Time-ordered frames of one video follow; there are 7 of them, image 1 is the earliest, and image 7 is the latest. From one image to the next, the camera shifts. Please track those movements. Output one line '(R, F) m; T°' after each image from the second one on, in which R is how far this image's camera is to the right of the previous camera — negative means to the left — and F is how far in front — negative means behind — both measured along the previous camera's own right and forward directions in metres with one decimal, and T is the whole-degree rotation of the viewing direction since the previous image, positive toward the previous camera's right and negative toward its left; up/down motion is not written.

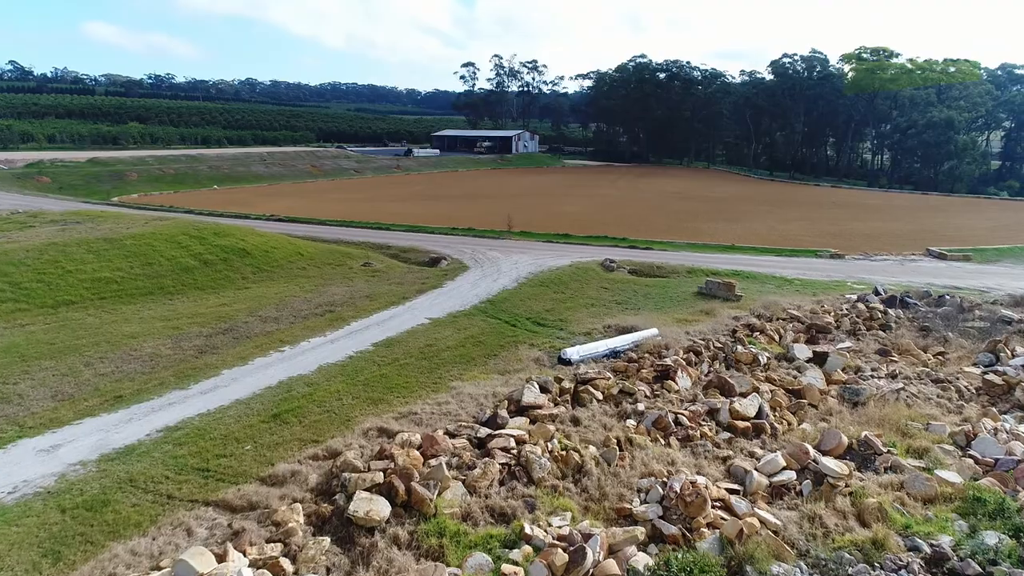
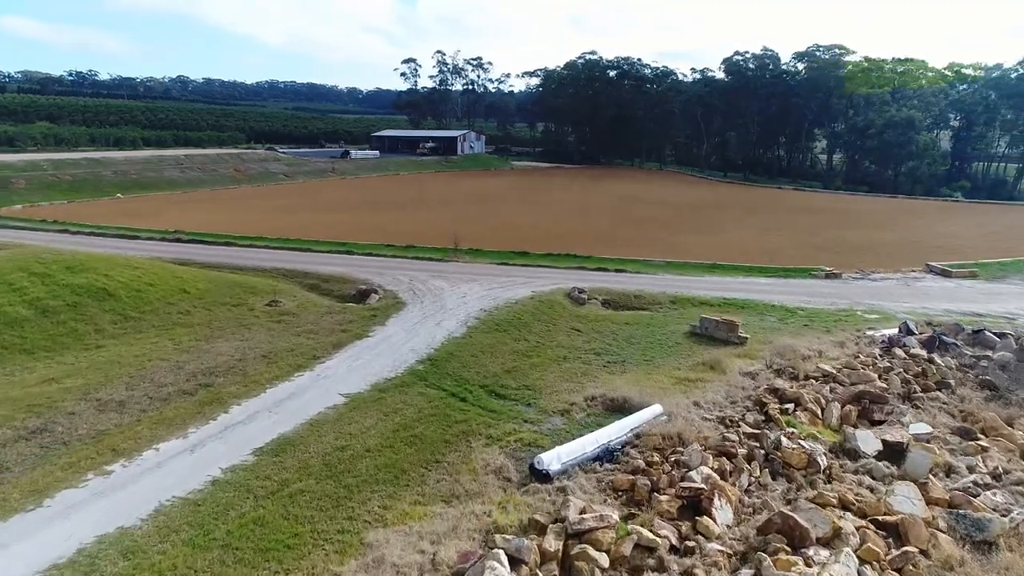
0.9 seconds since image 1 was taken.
(0.0, +3.7) m; +4°
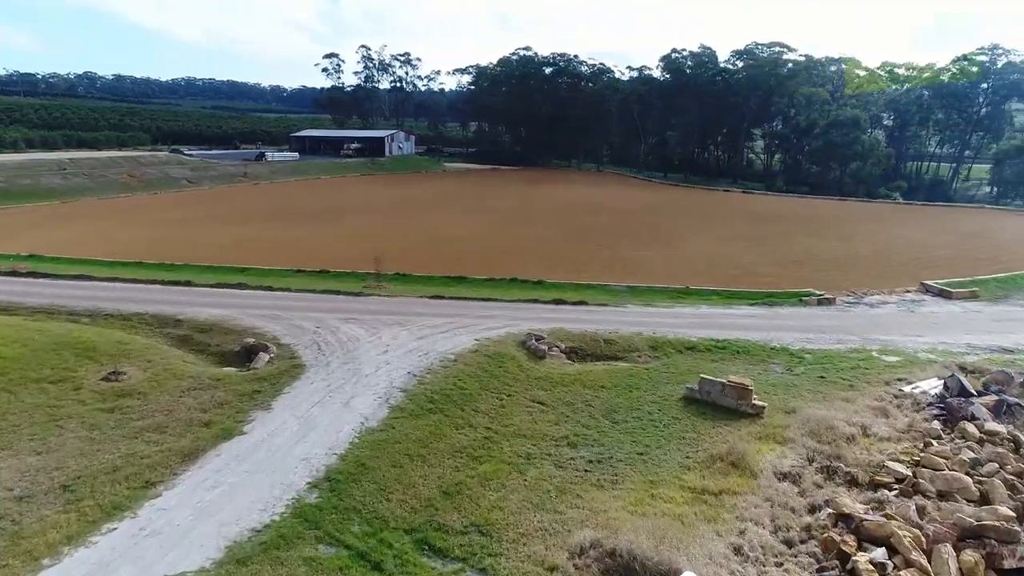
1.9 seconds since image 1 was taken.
(0.0, +3.8) m; +5°
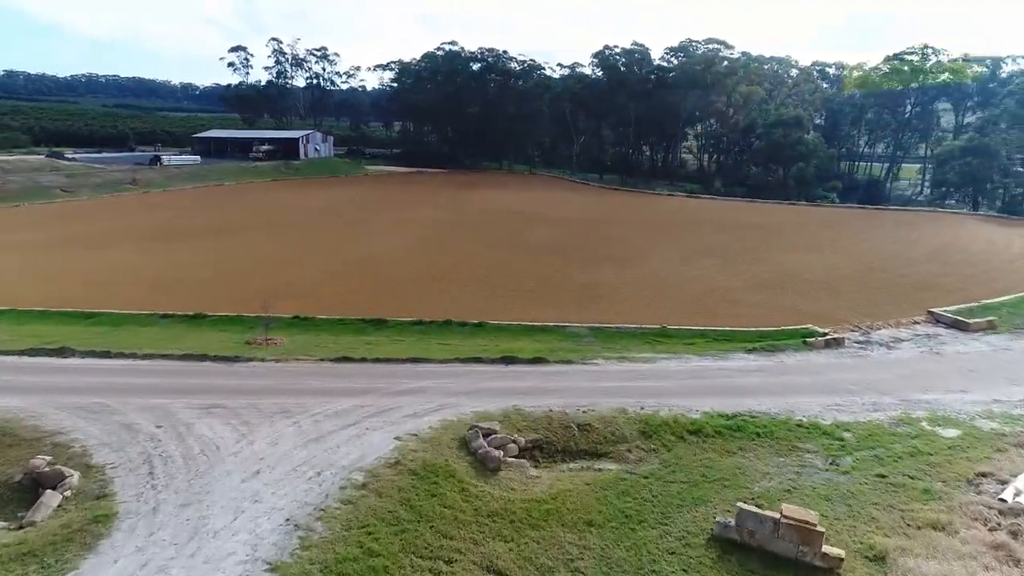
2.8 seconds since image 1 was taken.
(-0.1, +4.0) m; +6°
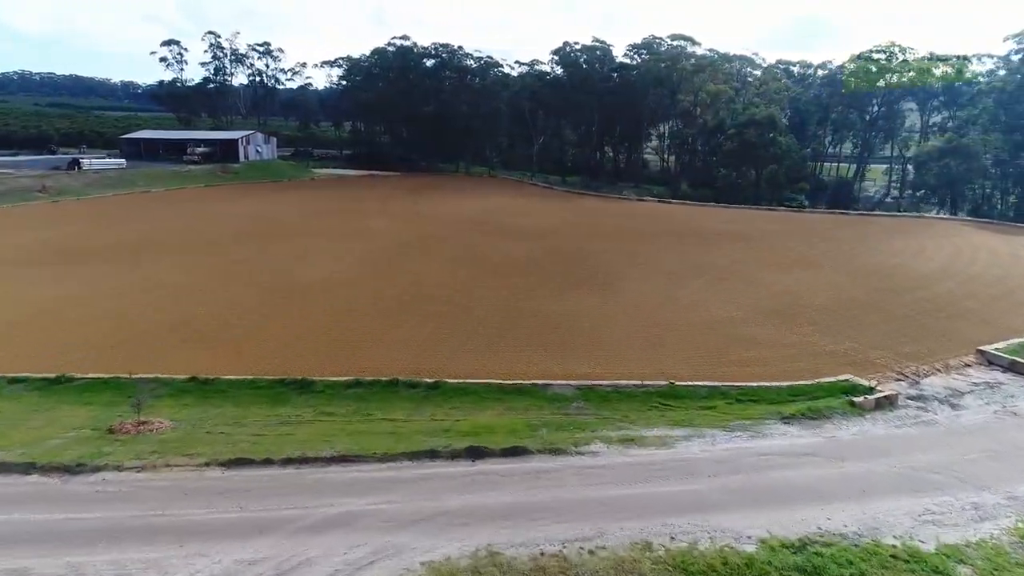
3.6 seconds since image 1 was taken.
(-0.1, +3.4) m; +3°
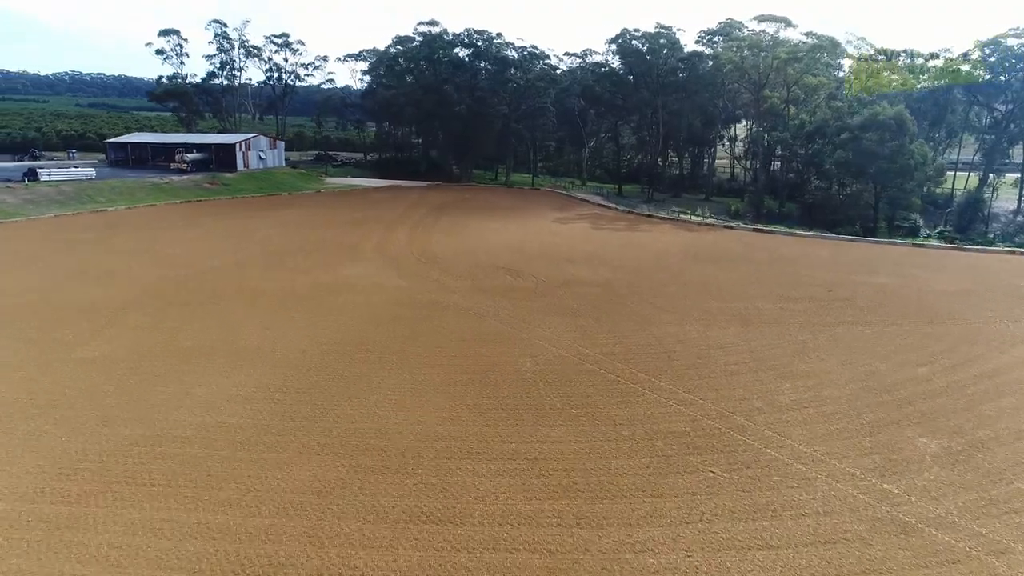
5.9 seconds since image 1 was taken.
(0.0, +9.4) m; -4°
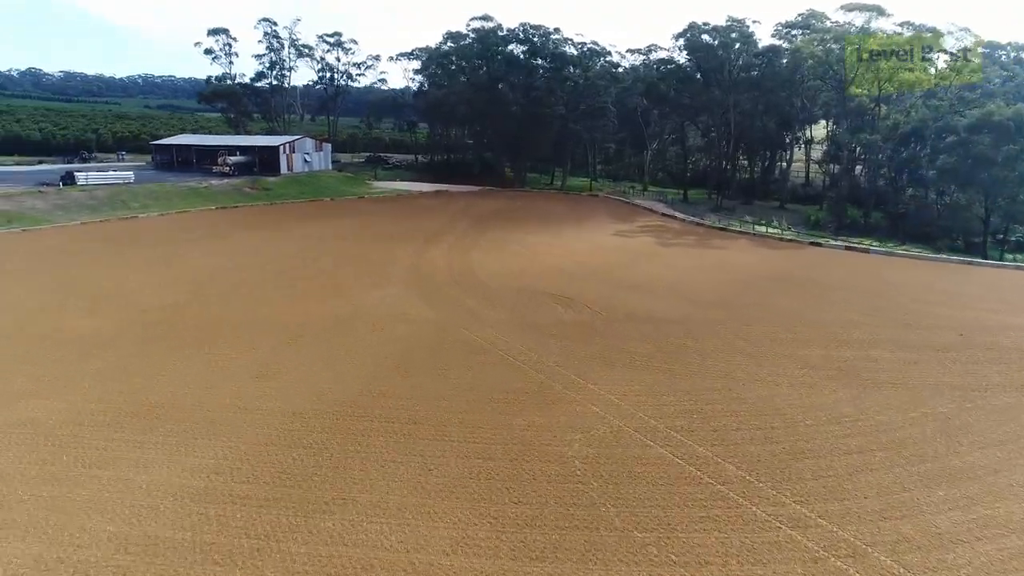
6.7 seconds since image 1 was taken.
(+0.1, +3.2) m; -4°
